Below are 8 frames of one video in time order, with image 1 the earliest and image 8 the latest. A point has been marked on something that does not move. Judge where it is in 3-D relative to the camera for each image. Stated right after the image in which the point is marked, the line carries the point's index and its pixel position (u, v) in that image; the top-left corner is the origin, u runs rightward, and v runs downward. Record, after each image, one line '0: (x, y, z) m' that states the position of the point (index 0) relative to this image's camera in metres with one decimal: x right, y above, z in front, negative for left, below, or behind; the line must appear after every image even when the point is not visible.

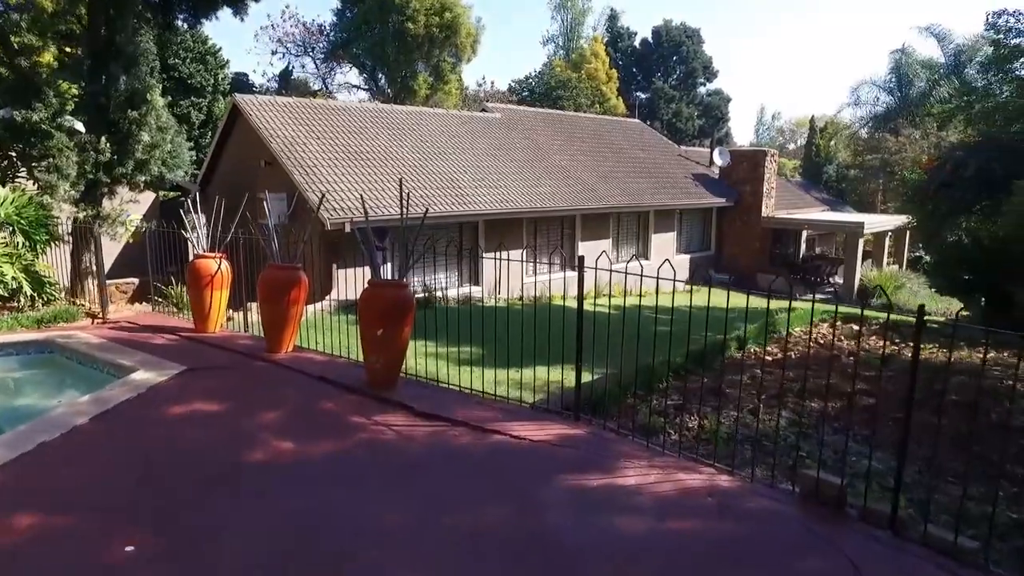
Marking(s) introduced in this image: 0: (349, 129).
0: (-3.8, +3.8, +16.5) m
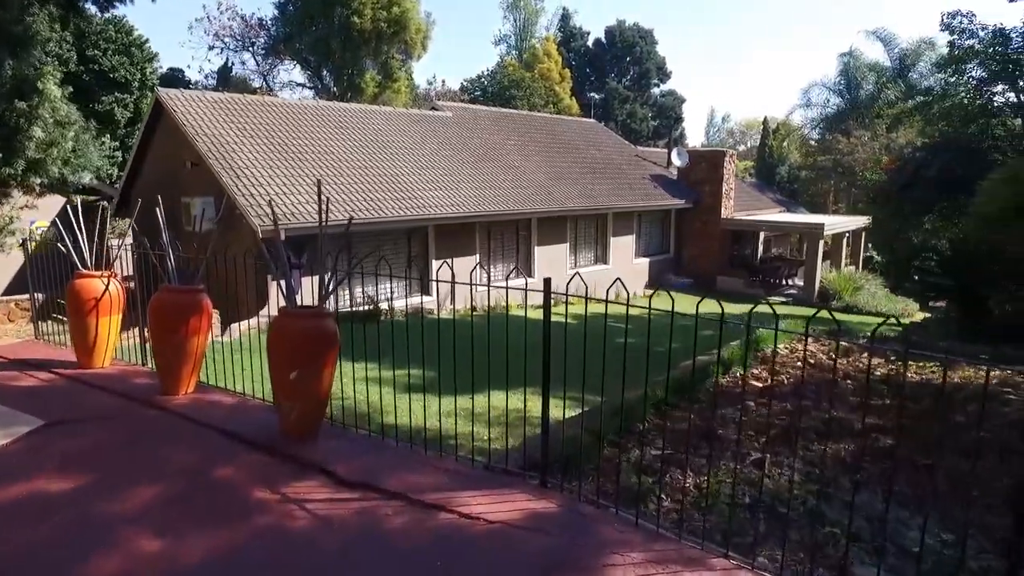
0: (-4.9, +3.6, +15.3) m
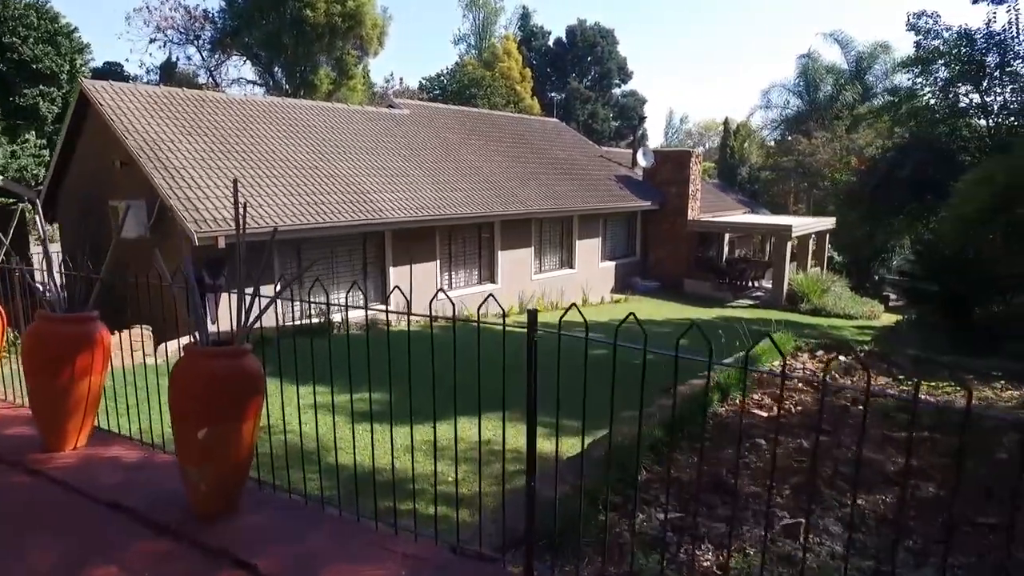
0: (-5.7, +3.4, +14.1) m
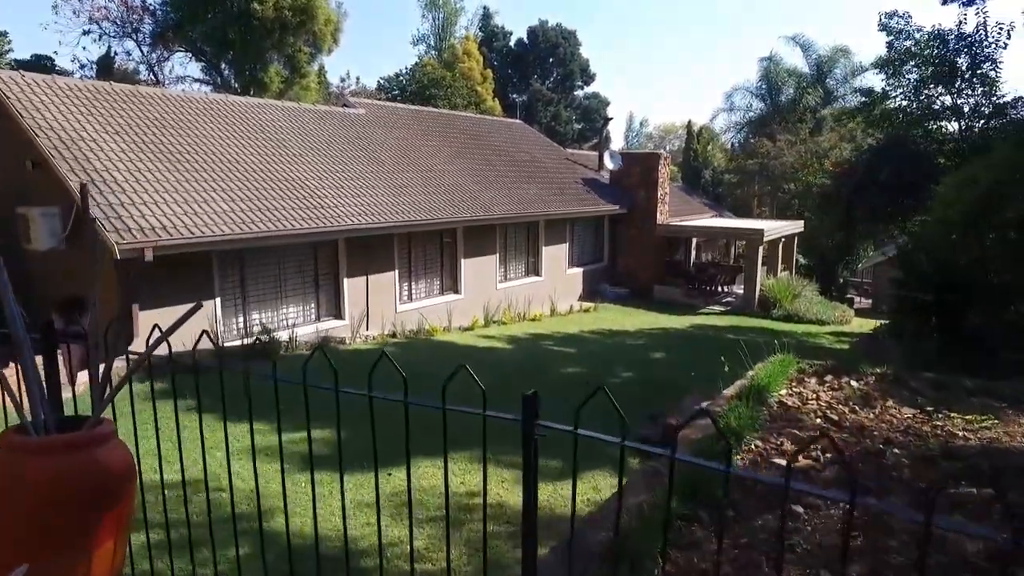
0: (-6.4, +3.1, +12.9) m
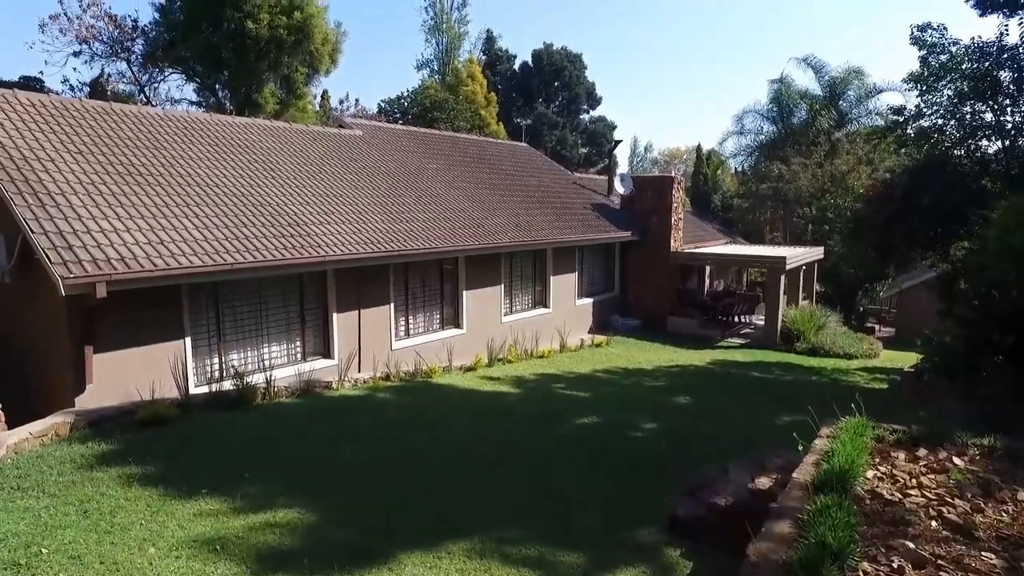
0: (-6.3, +2.5, +11.7) m
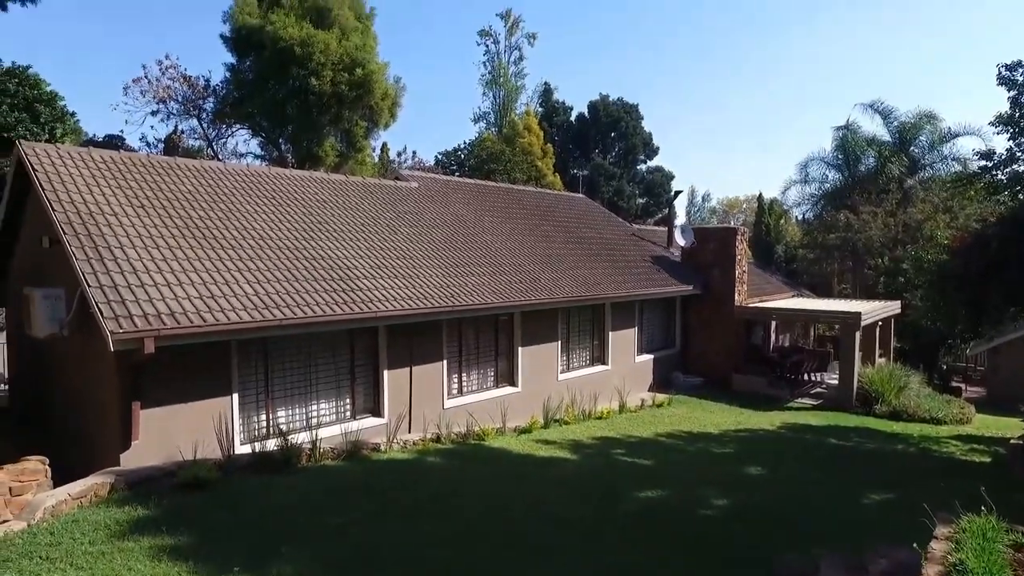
0: (-5.3, +1.6, +11.8) m
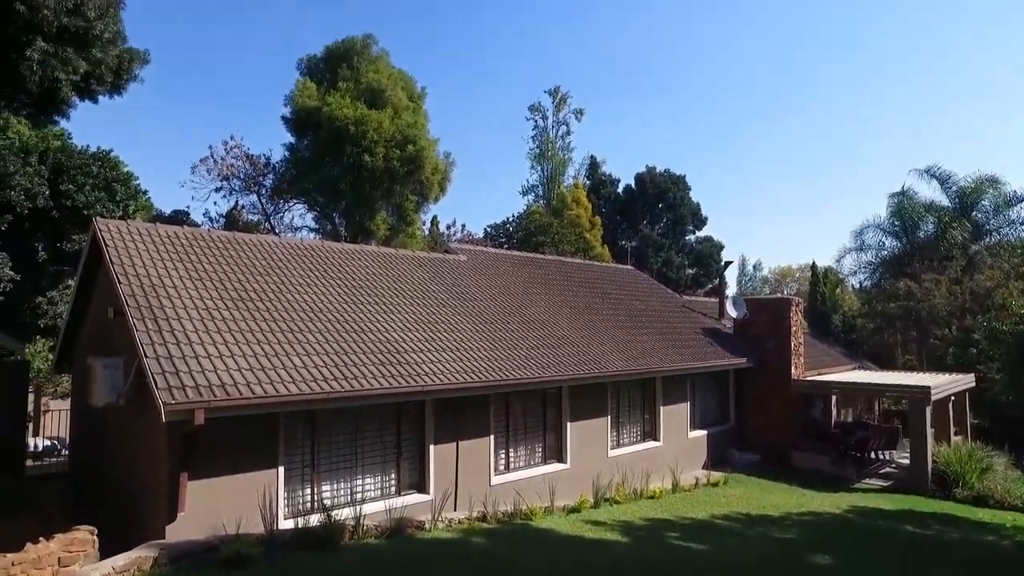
0: (-4.5, +0.4, +12.2) m
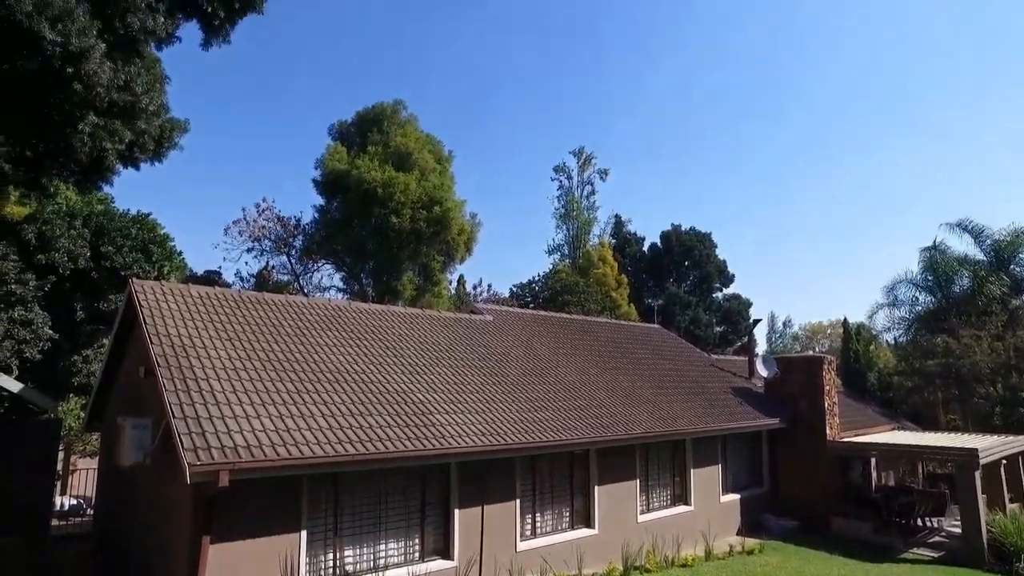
0: (-4.0, -0.7, +12.3) m
